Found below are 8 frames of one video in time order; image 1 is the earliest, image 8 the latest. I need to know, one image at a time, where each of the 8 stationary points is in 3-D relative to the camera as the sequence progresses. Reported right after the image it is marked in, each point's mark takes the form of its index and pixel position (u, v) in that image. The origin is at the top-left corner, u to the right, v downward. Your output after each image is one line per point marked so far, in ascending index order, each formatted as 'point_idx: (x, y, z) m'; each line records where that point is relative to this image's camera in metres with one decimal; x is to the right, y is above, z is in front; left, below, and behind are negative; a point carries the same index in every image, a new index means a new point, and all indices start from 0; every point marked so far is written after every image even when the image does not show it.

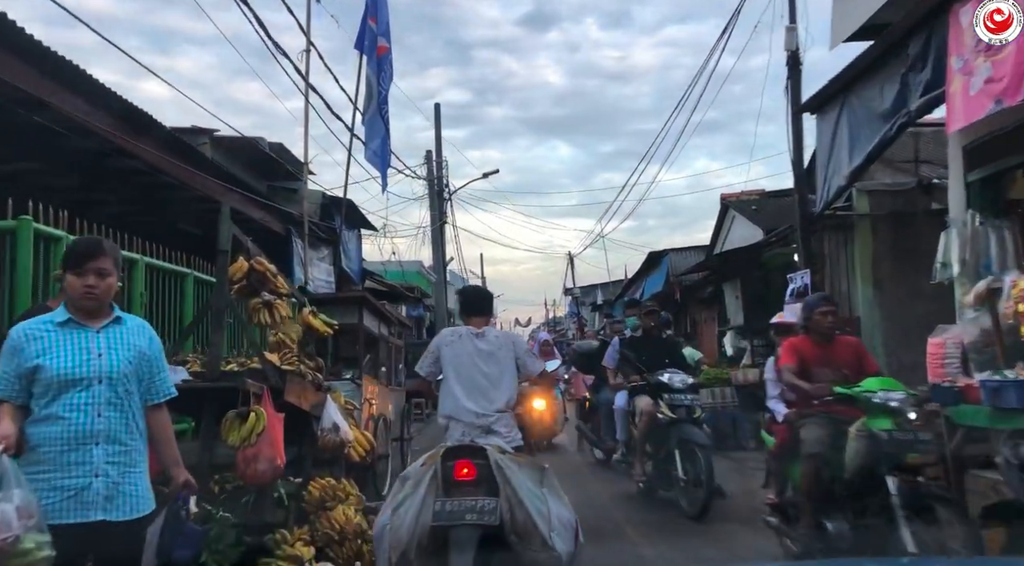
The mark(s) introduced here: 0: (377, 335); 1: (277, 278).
0: (-1.6, -0.6, +9.0) m
1: (-1.7, 0.0, +5.7) m
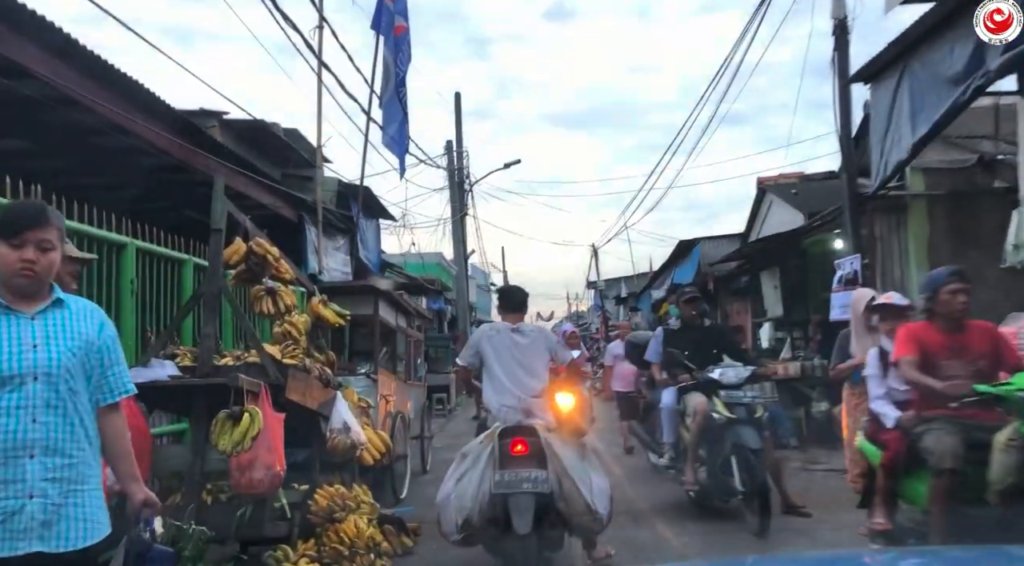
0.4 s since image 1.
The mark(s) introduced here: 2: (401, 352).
0: (-1.3, -0.5, +8.4) m
1: (-1.5, +0.1, +5.1) m
2: (-1.3, -0.8, +8.9) m
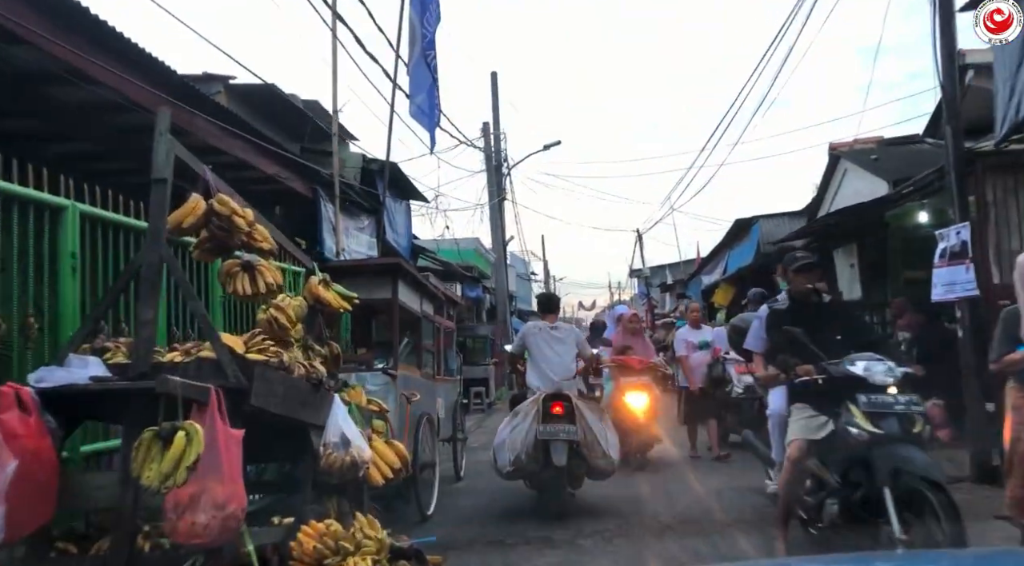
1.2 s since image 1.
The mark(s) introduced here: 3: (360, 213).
0: (-0.9, -0.3, +7.3) m
1: (-1.3, +0.3, +4.0) m
2: (-0.8, -0.6, +7.7) m
3: (-2.3, +1.0, +11.3) m
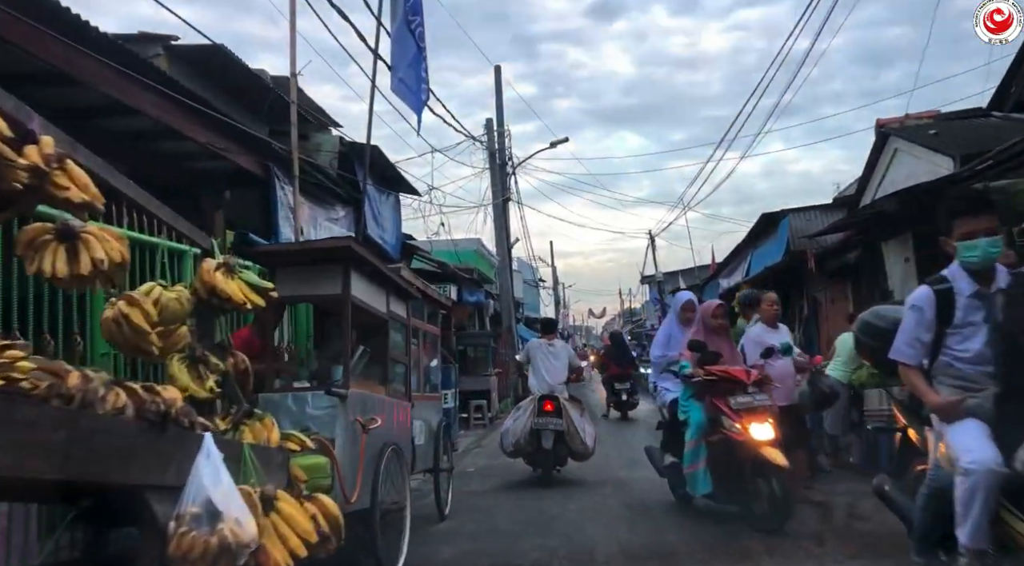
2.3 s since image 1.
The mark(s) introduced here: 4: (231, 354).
0: (-0.9, -0.2, +5.7) m
1: (-1.4, +0.4, +2.4) m
2: (-0.9, -0.5, +6.1) m
3: (-2.3, +1.0, +9.8) m
4: (-1.4, -0.3, +3.8) m
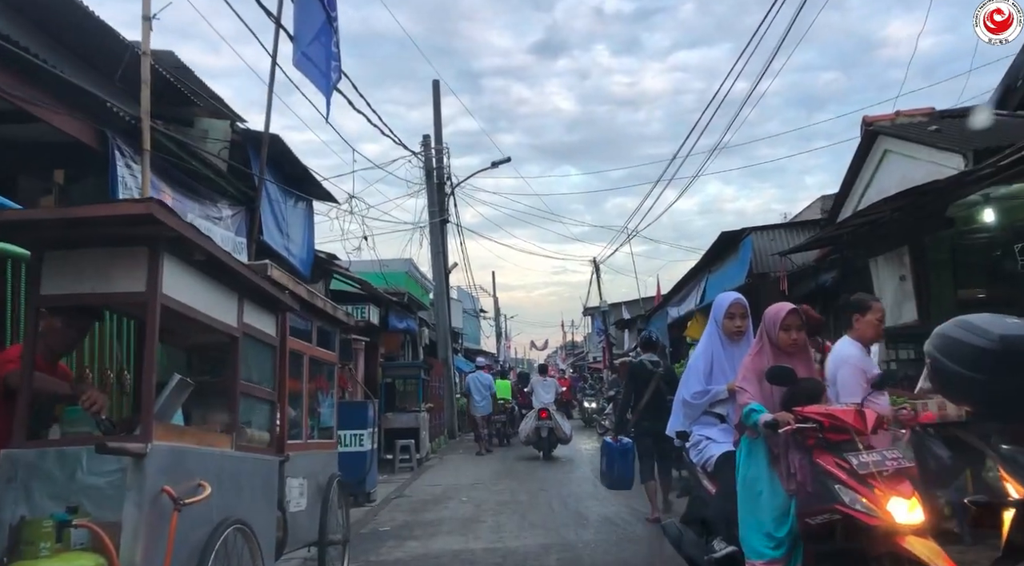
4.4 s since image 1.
0: (-1.4, -0.2, +3.9) m
1: (-1.6, +0.5, +0.6) m
2: (-1.4, -0.5, +4.3) m
3: (-3.0, +0.9, +7.9) m
4: (-1.7, -0.3, +2.0) m
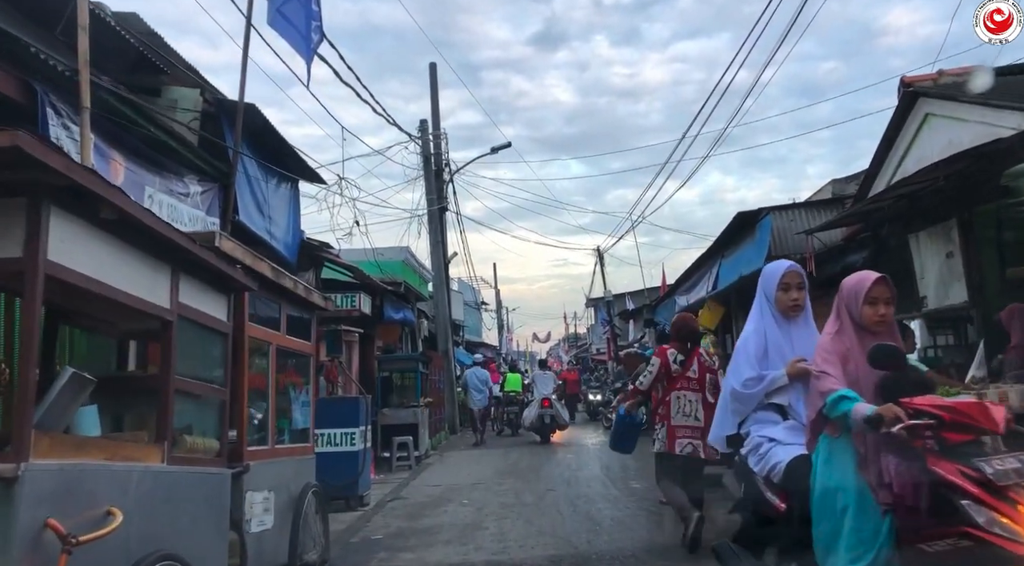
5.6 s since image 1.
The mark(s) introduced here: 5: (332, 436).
0: (-1.4, -0.1, +3.1) m
1: (-1.6, +0.6, -0.2) m
2: (-1.4, -0.4, +3.5) m
3: (-3.0, +1.0, +7.1) m
4: (-1.7, -0.2, +1.2) m
5: (-2.2, -1.9, +9.5) m
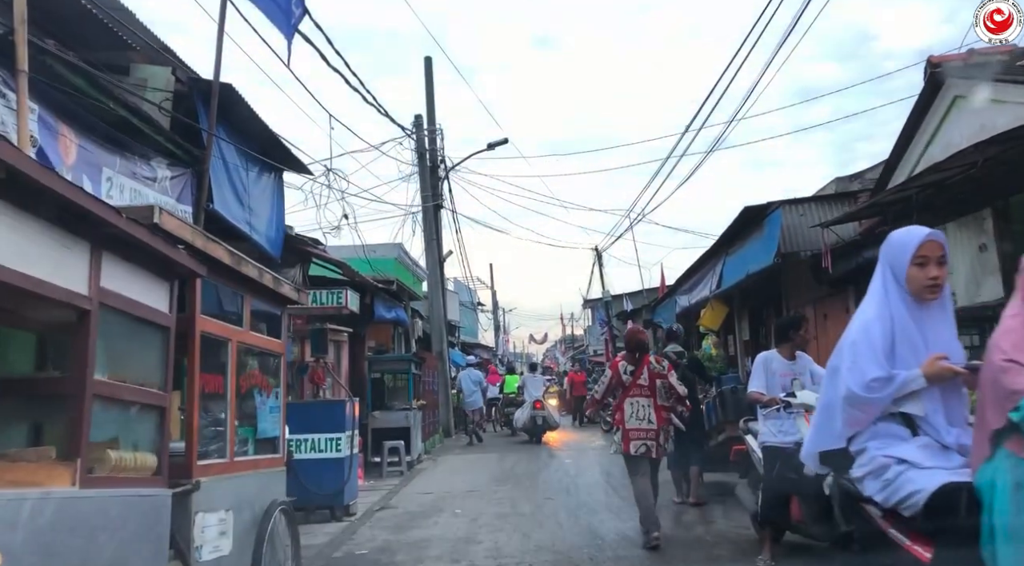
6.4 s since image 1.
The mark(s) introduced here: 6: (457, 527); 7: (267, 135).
0: (-1.4, -0.1, +2.5) m
1: (-1.6, +0.7, -0.8) m
2: (-1.4, -0.4, +2.9) m
3: (-3.0, +1.1, +6.5) m
4: (-1.7, -0.1, +0.6) m
5: (-2.2, -1.8, +8.9) m
6: (-0.6, -2.5, +8.1) m
7: (-2.8, +1.7, +8.9) m
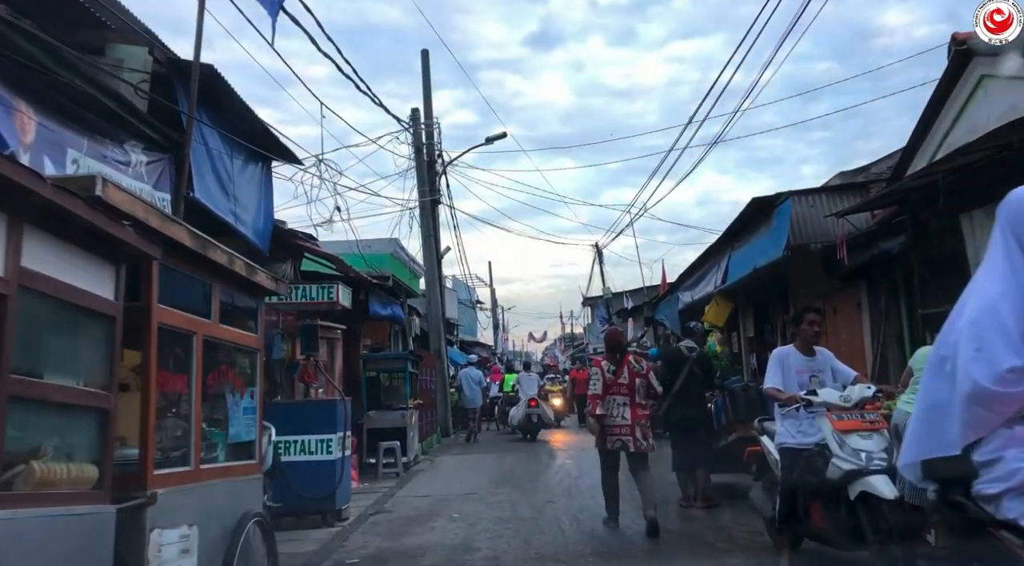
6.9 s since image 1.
0: (-1.4, 0.0, +2.1) m
1: (-1.6, +0.7, -1.2) m
2: (-1.4, -0.3, +2.5) m
3: (-3.1, +1.1, +6.1) m
4: (-1.7, 0.0, +0.2) m
5: (-2.2, -1.7, +8.5) m
6: (-0.6, -2.5, +7.7) m
7: (-2.8, +1.7, +8.5) m
